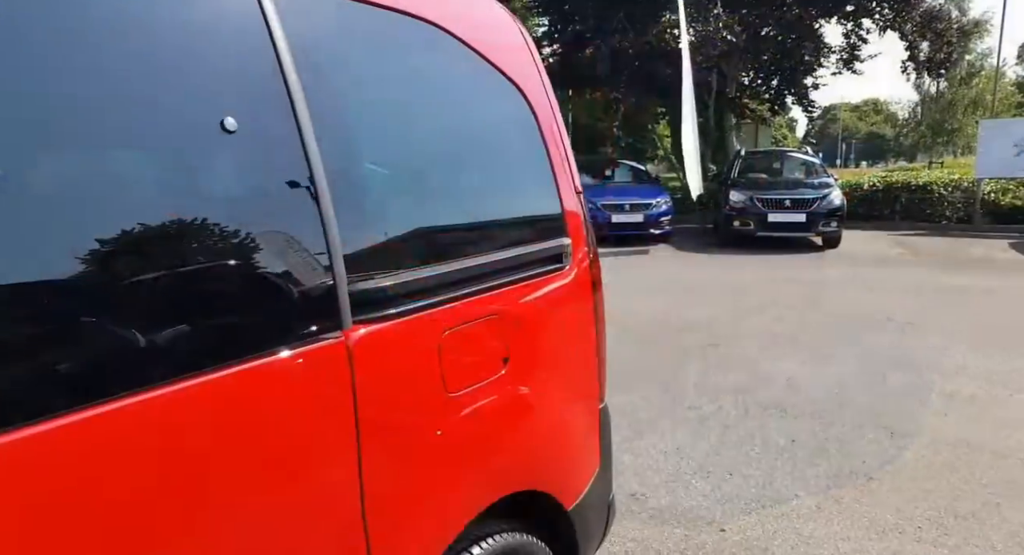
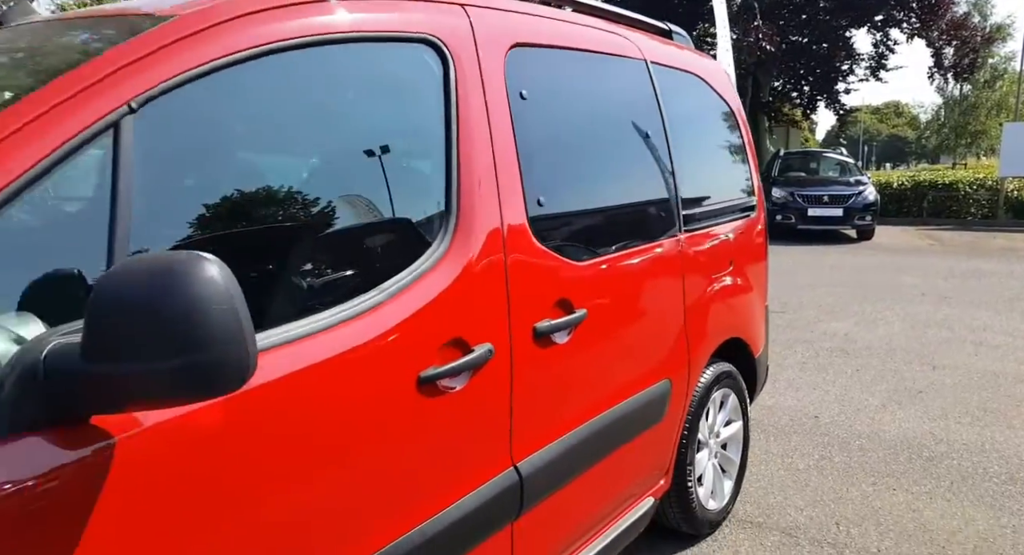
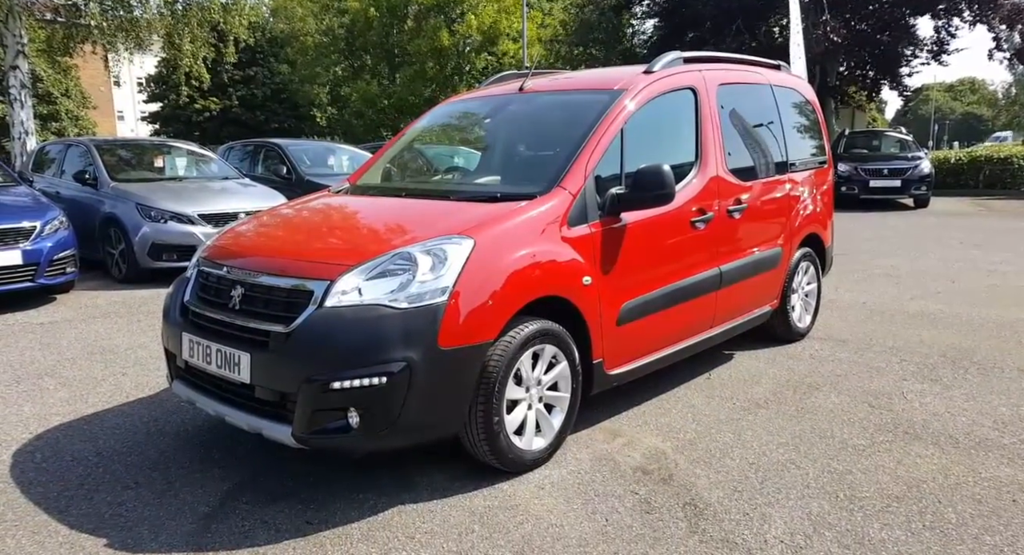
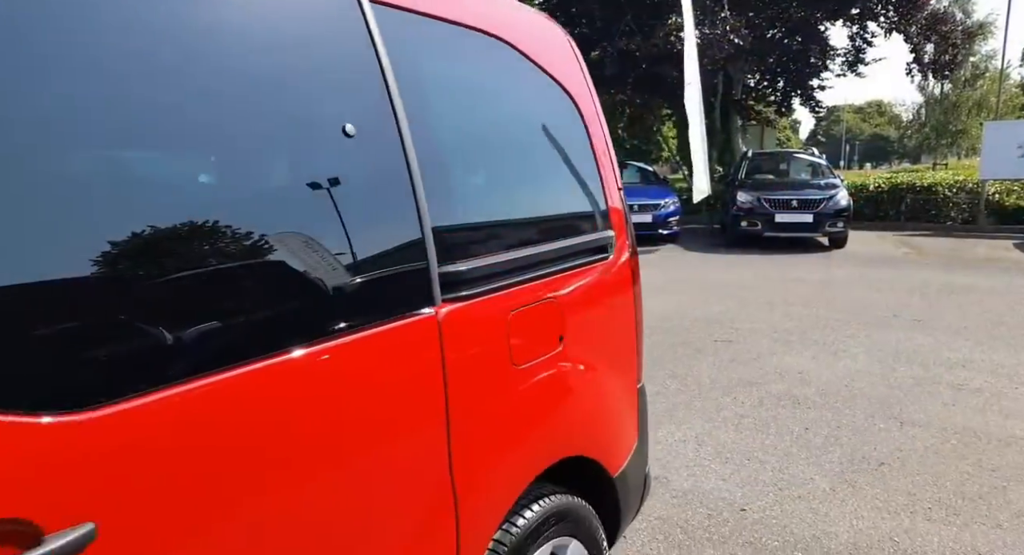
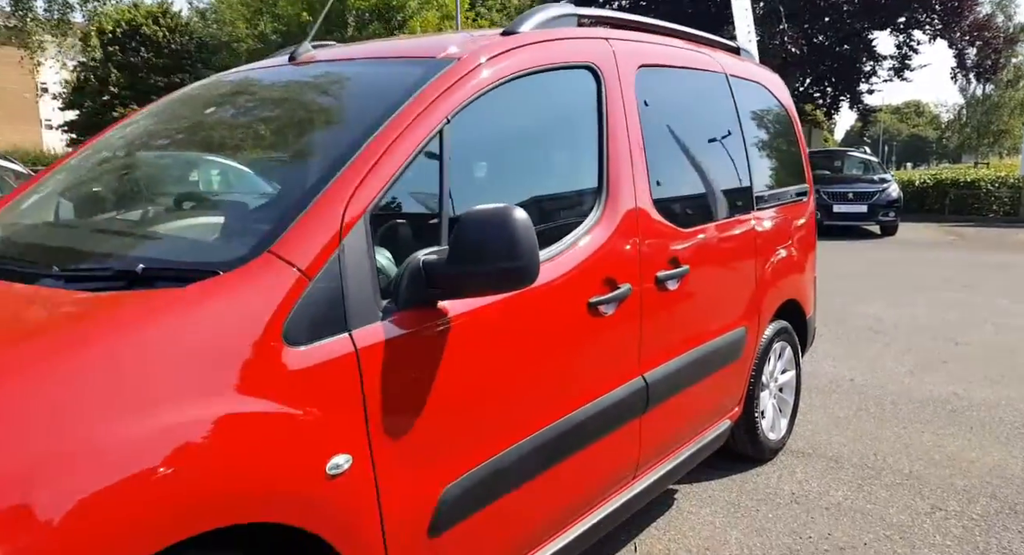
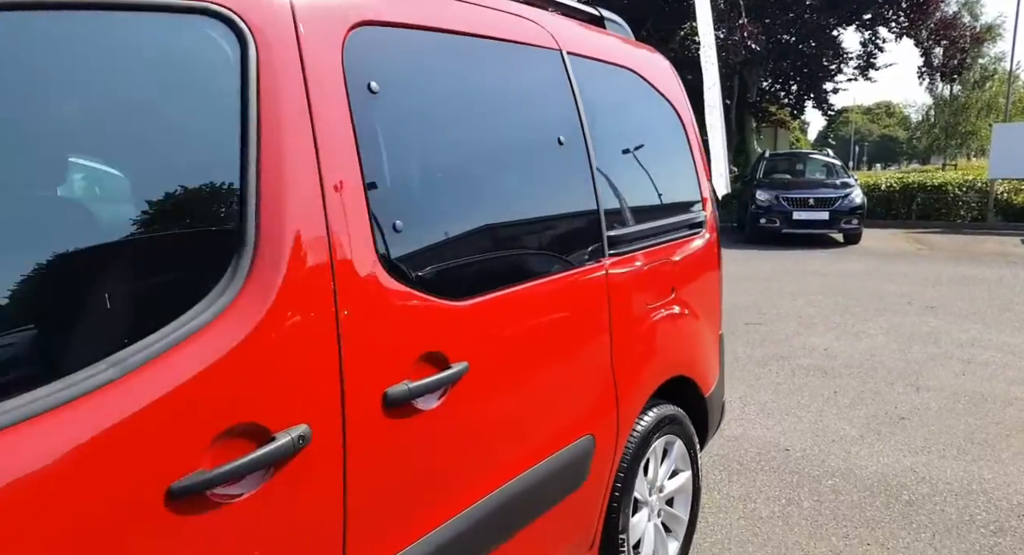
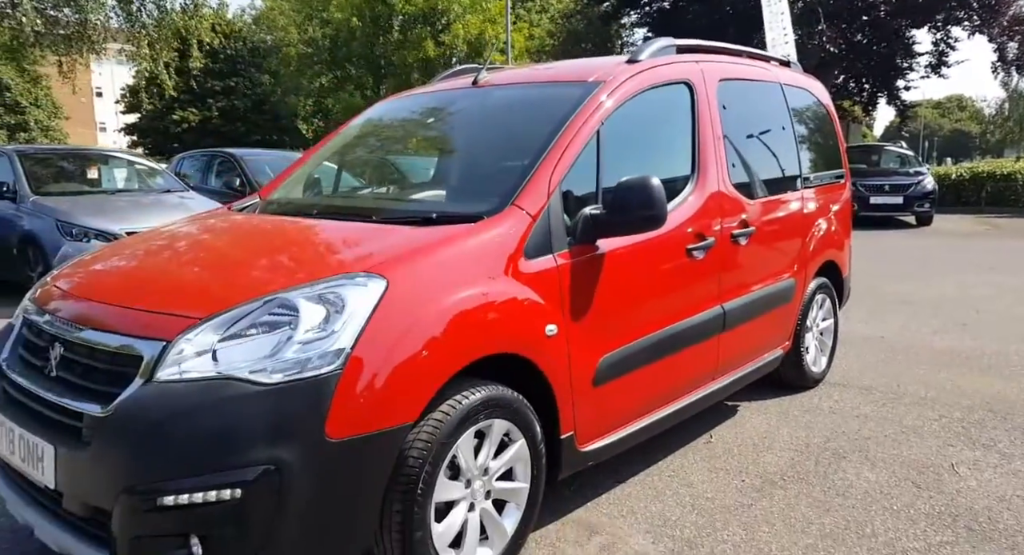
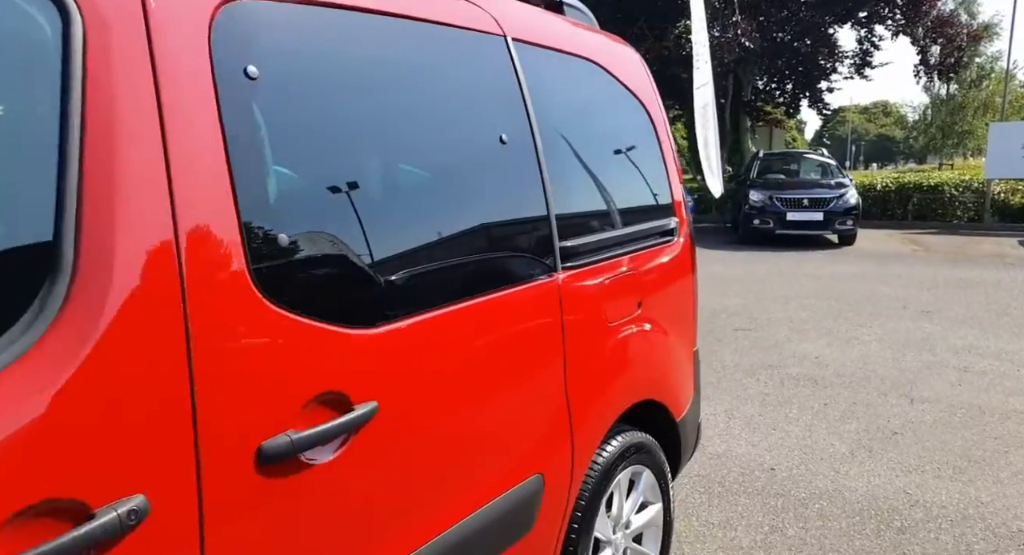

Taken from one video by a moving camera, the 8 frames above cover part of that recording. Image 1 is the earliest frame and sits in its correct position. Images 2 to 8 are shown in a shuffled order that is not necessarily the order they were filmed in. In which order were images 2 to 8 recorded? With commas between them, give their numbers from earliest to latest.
4, 8, 6, 2, 5, 7, 3
